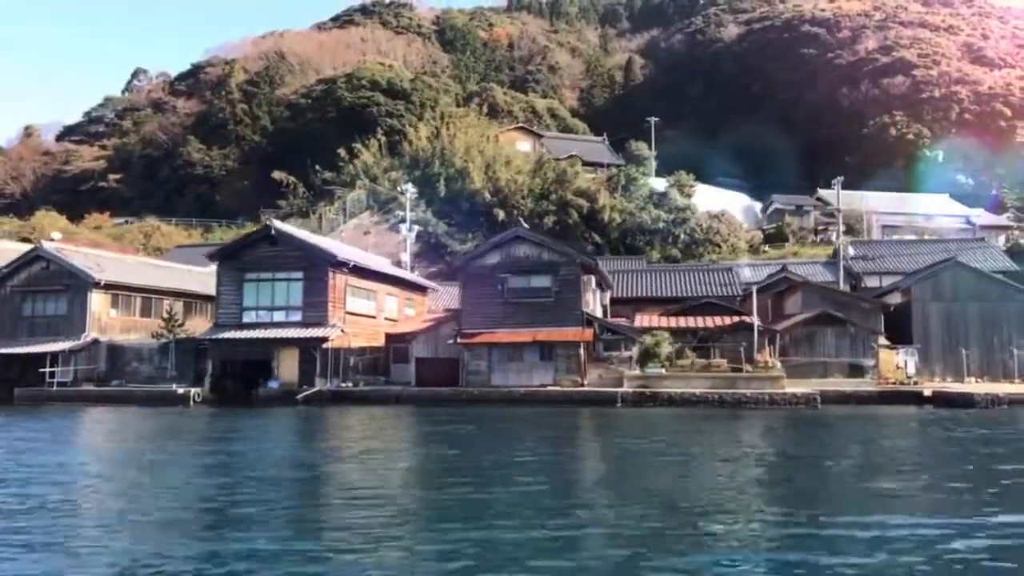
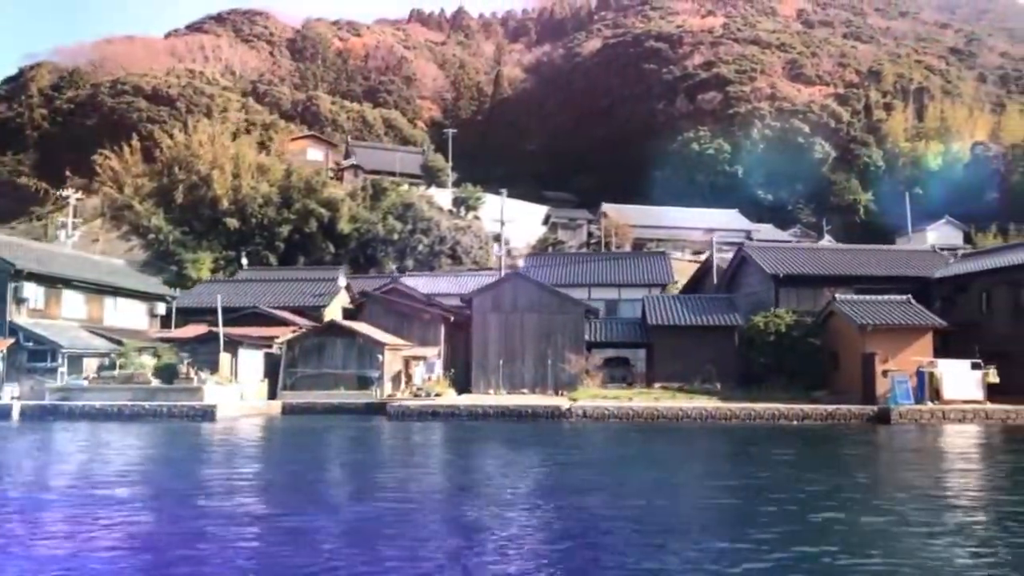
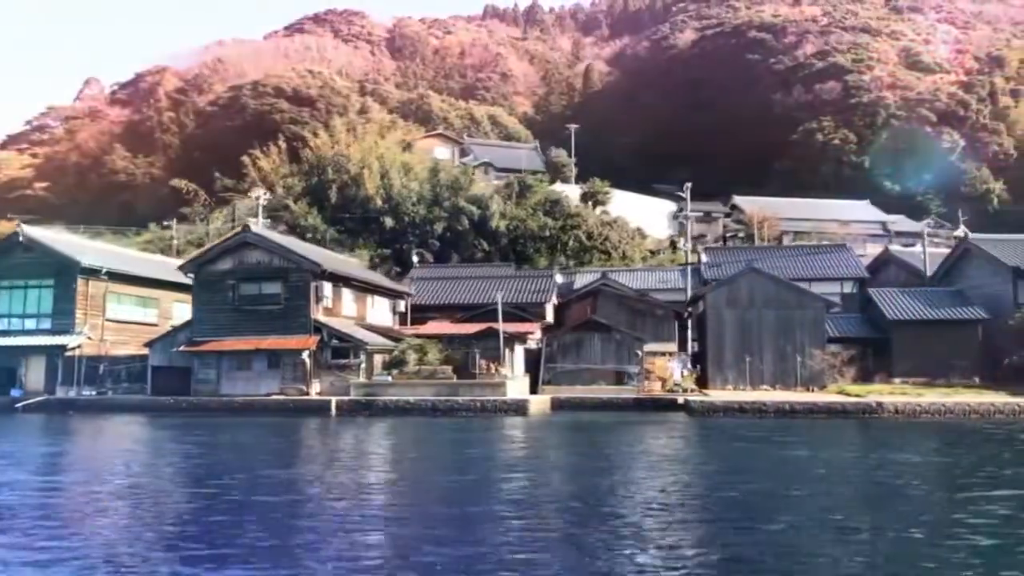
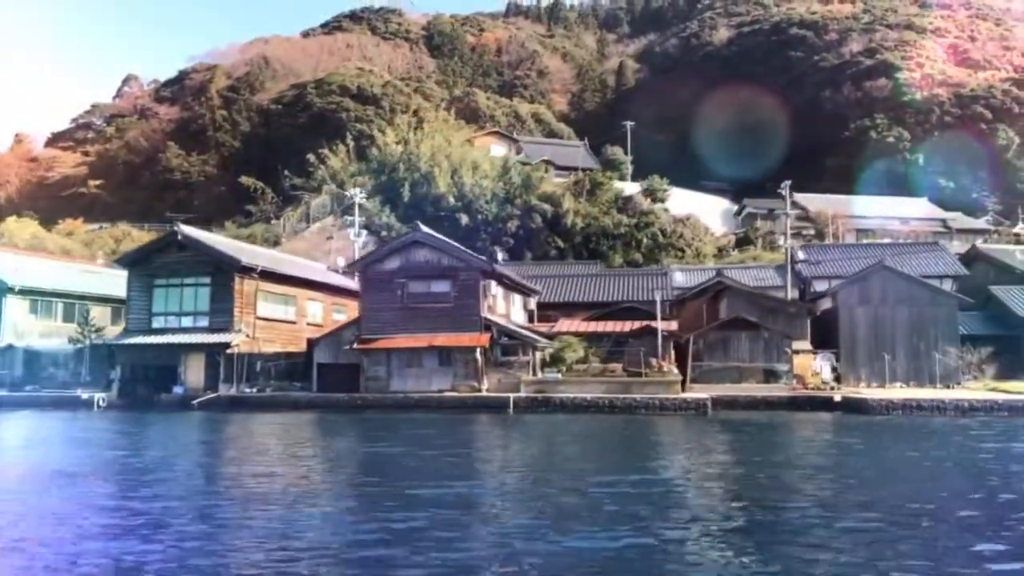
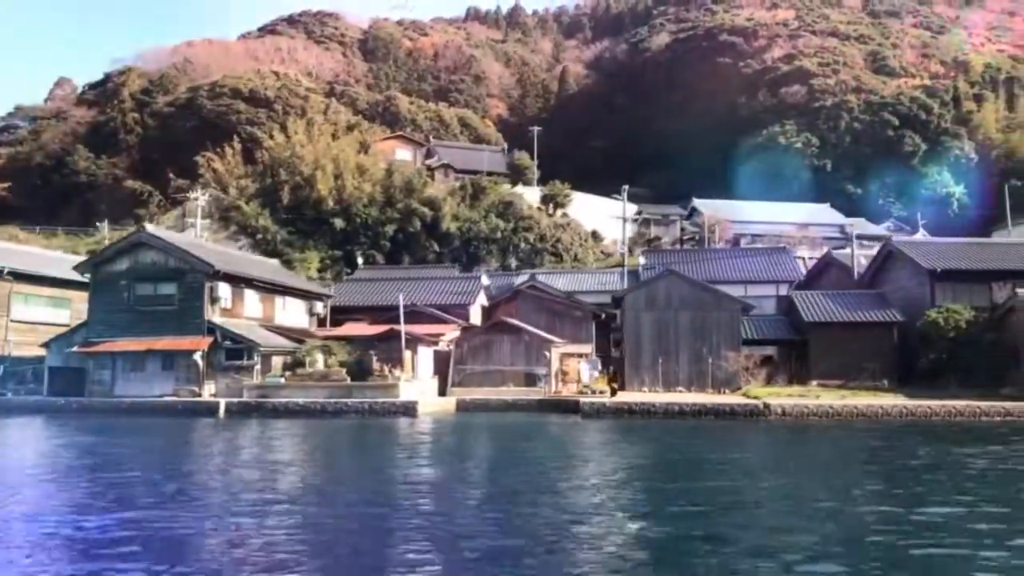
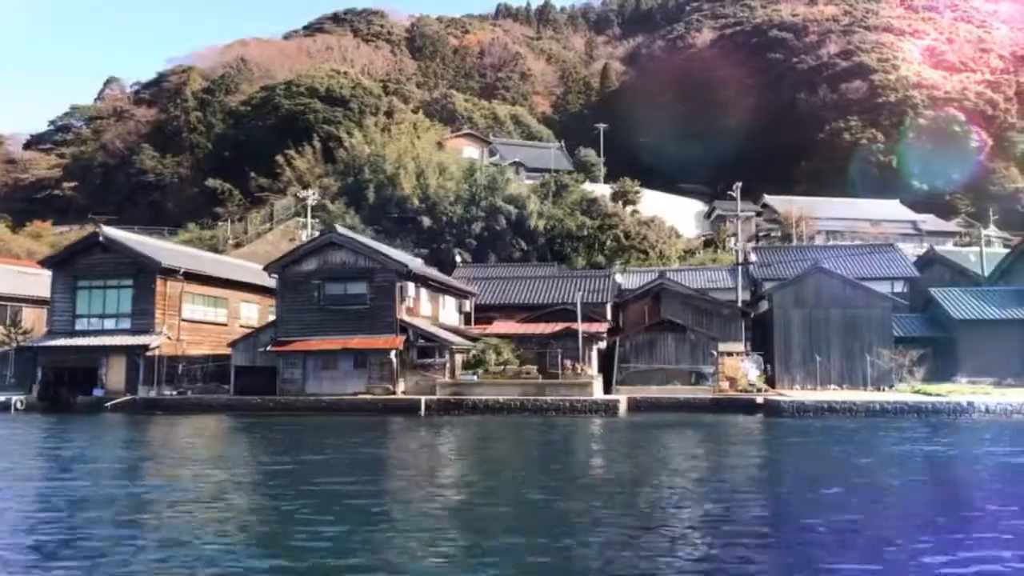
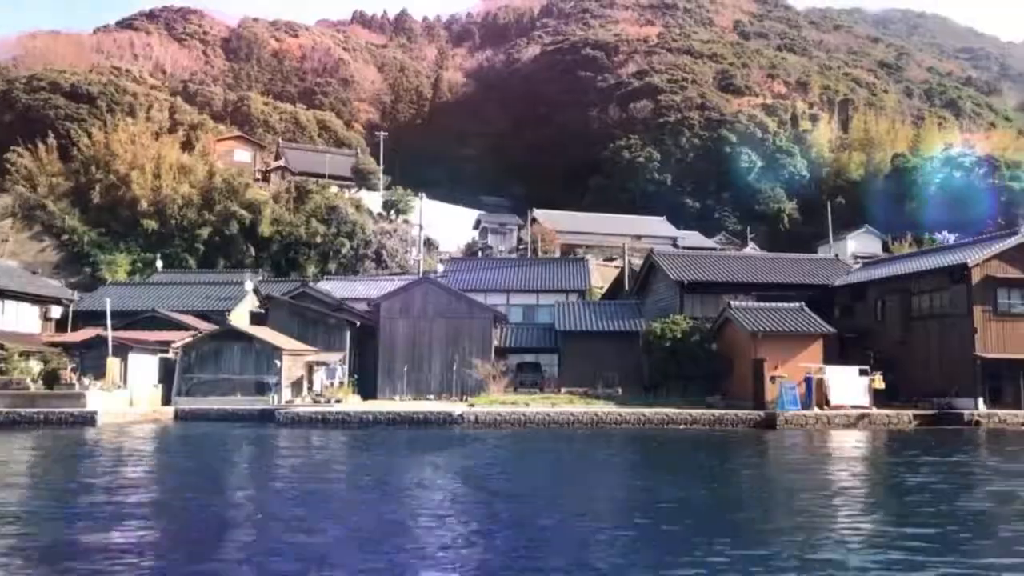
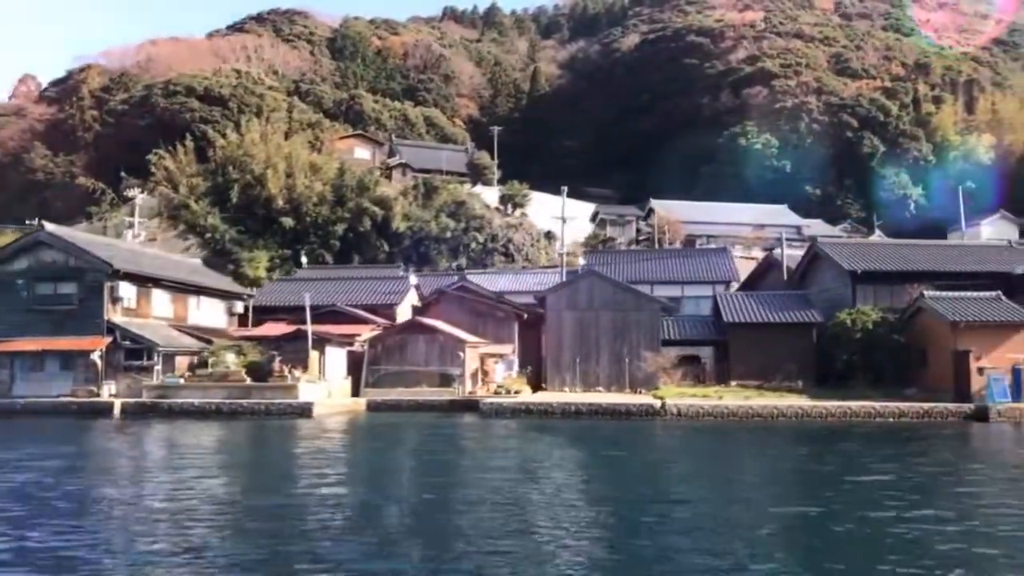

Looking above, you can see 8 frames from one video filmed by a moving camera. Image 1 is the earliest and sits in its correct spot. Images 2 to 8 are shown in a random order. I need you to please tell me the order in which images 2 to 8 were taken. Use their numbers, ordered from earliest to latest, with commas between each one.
4, 6, 3, 5, 8, 2, 7
